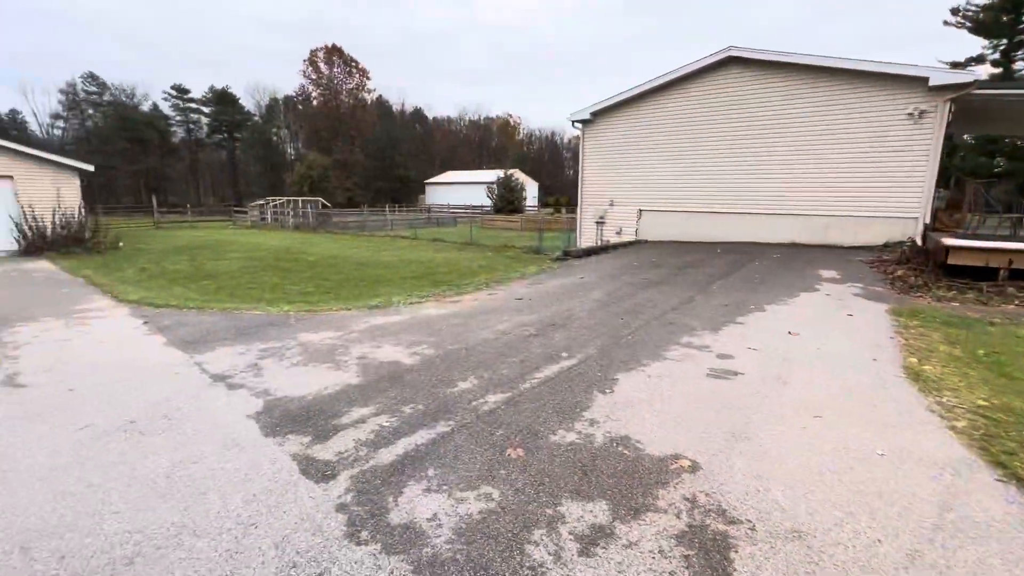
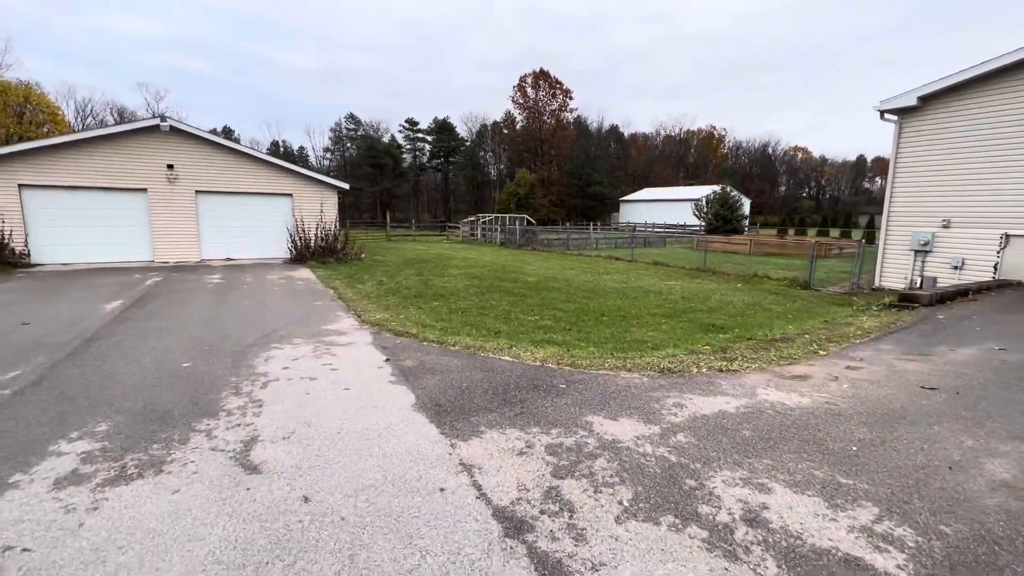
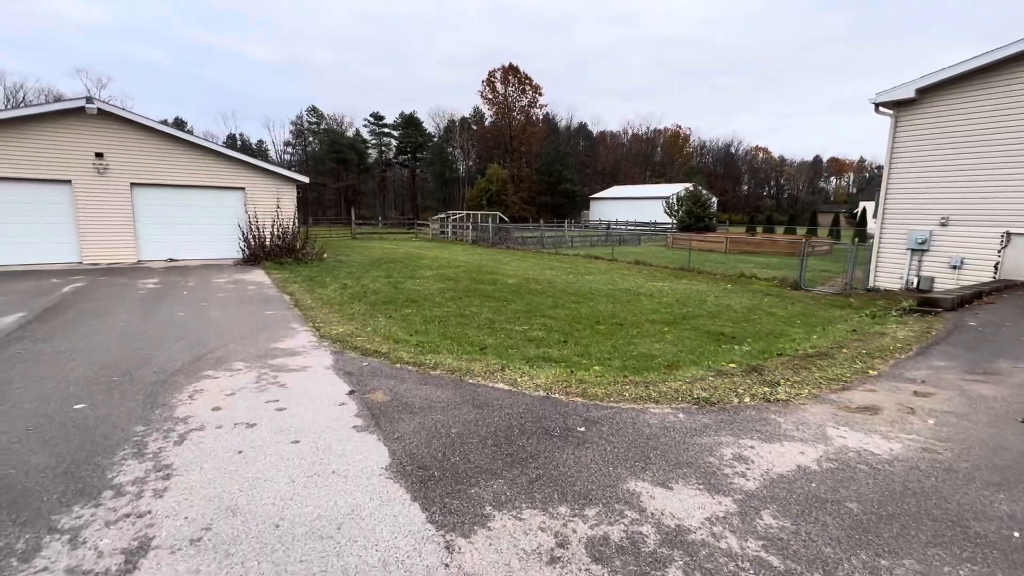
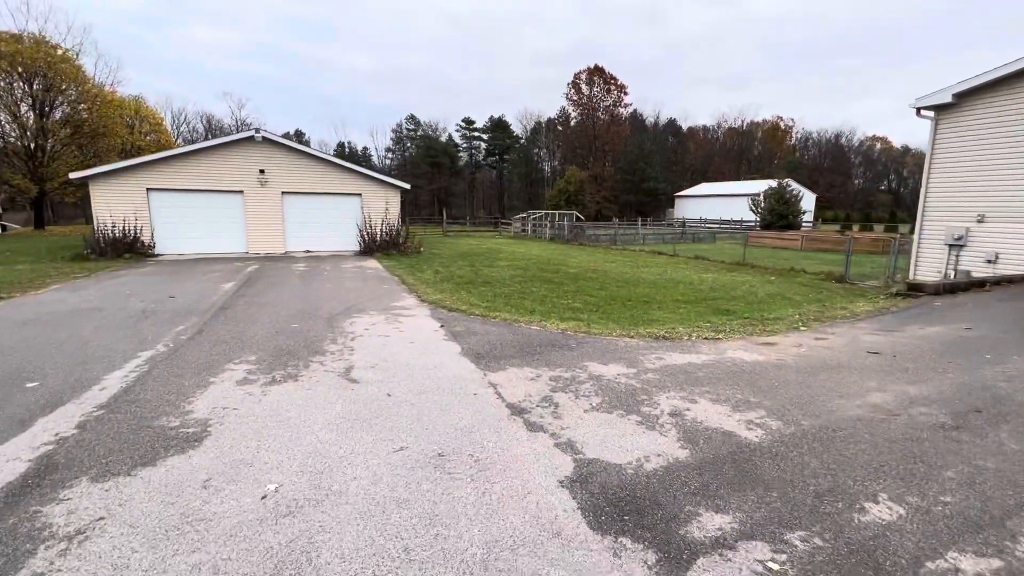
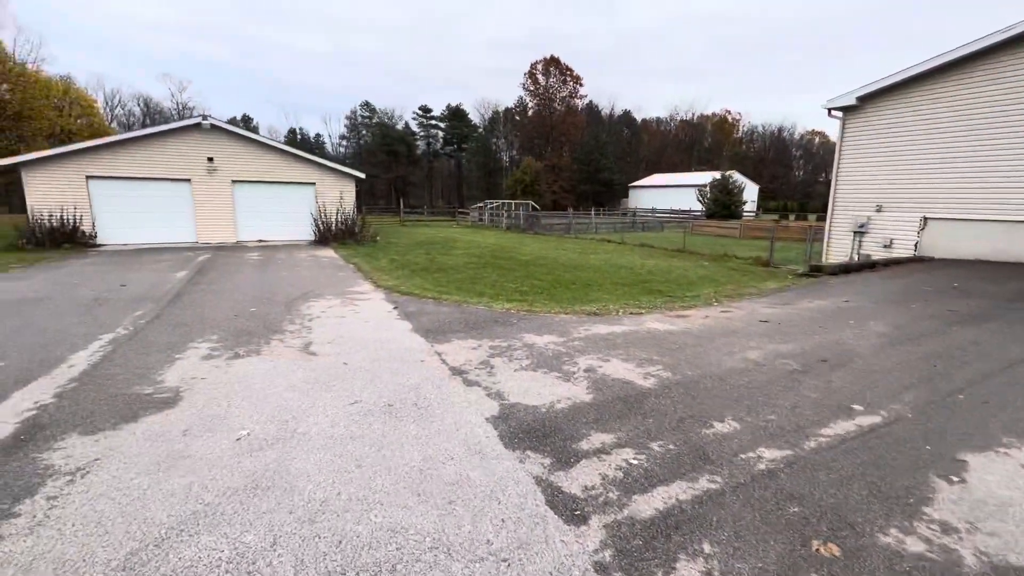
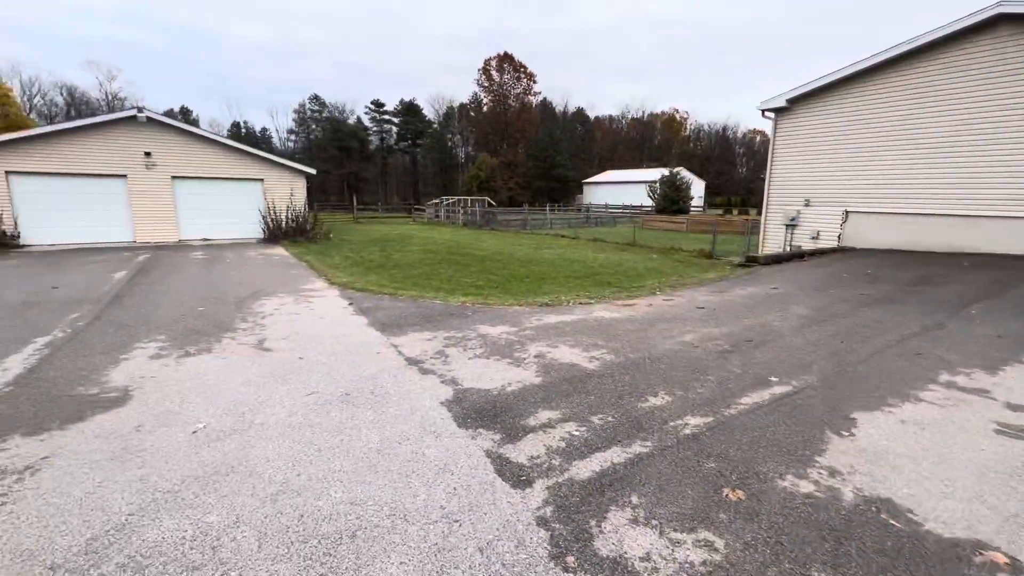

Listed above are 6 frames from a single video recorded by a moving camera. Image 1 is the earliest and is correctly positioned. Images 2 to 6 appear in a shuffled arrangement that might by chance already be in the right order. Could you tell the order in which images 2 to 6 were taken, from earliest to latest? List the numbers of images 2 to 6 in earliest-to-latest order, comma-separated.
6, 5, 4, 2, 3
